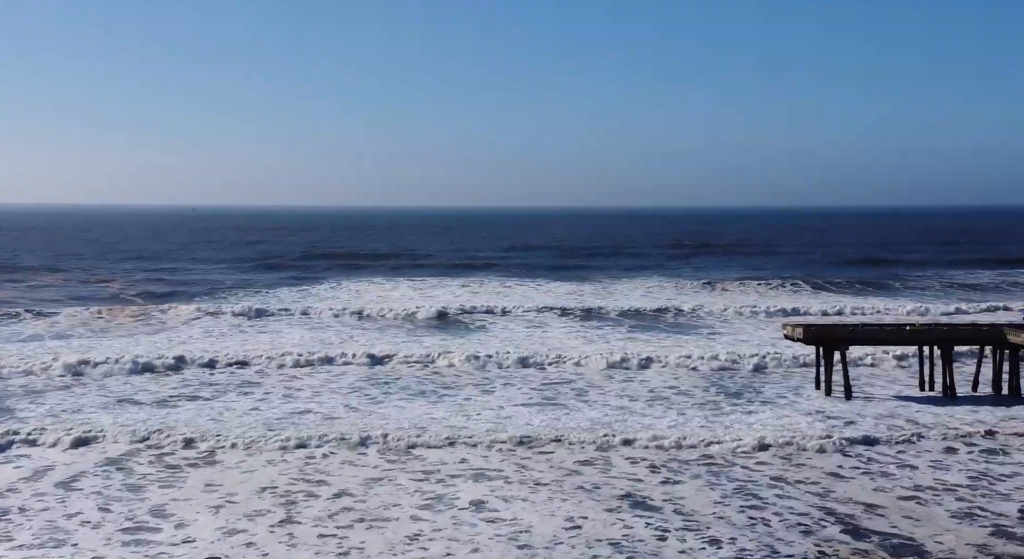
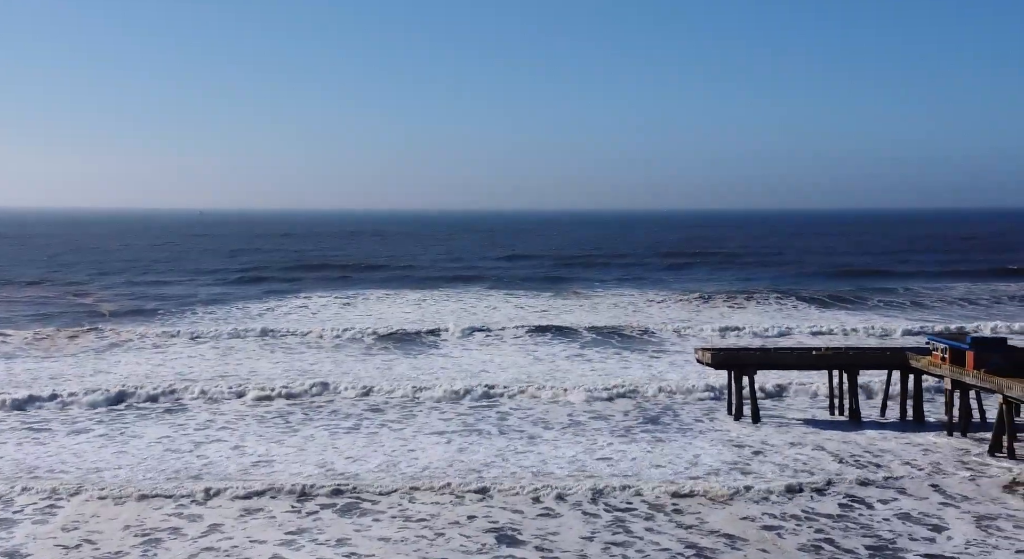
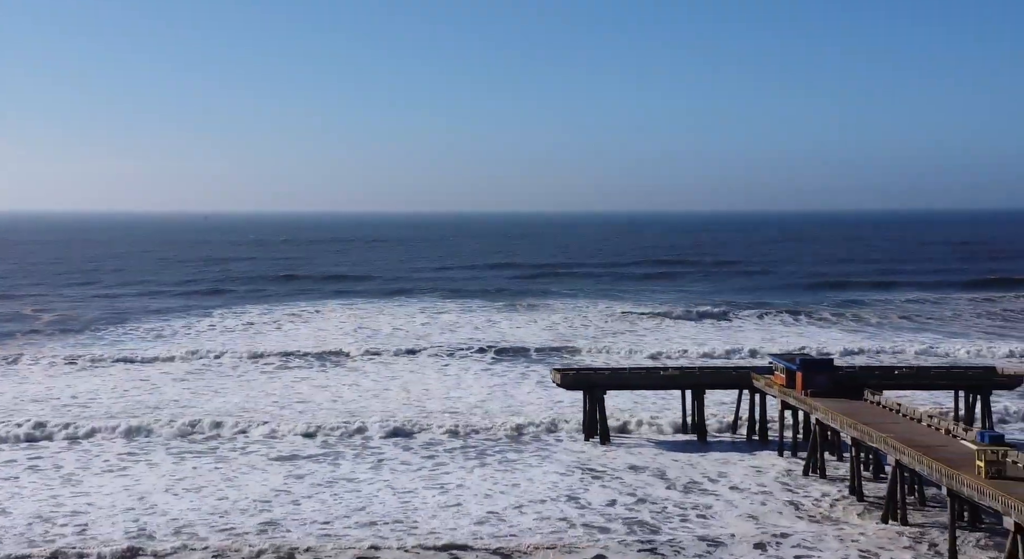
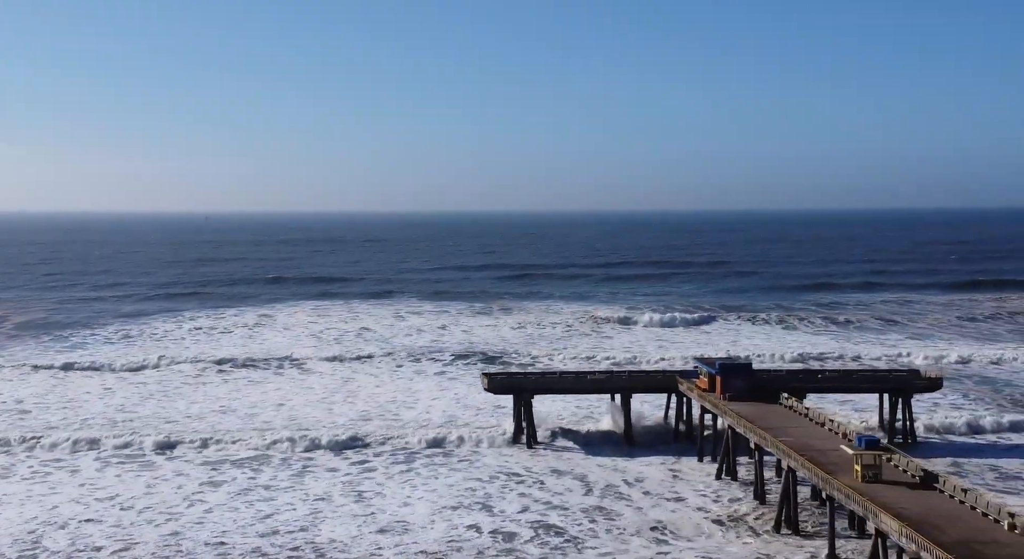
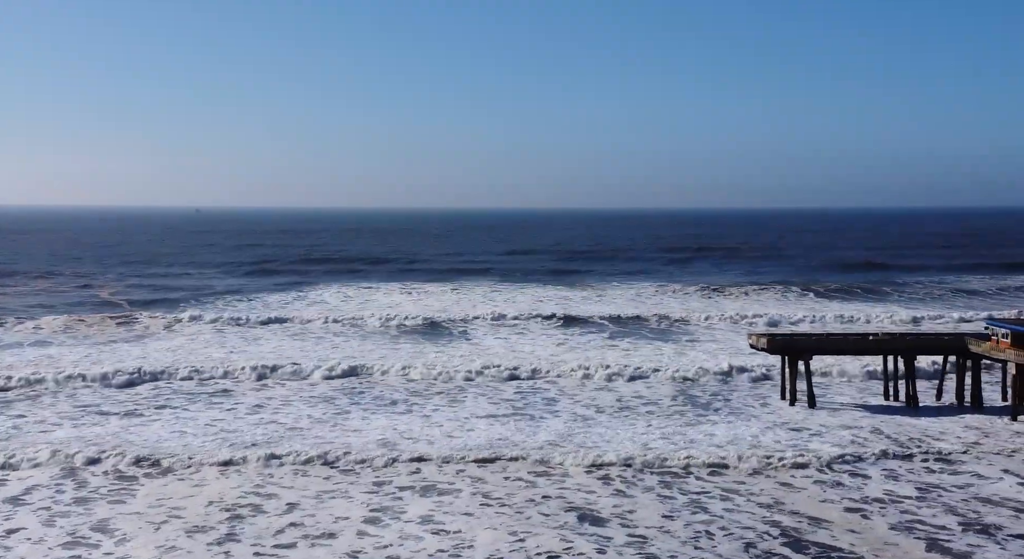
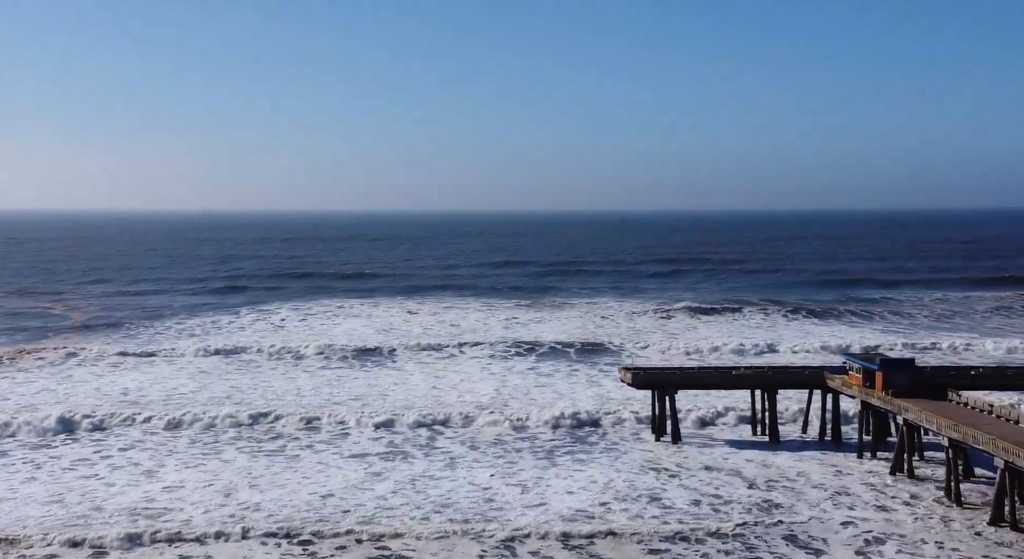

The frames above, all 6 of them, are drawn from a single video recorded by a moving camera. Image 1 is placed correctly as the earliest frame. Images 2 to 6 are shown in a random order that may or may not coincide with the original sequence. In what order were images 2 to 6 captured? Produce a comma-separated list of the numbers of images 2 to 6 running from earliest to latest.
5, 2, 6, 3, 4
